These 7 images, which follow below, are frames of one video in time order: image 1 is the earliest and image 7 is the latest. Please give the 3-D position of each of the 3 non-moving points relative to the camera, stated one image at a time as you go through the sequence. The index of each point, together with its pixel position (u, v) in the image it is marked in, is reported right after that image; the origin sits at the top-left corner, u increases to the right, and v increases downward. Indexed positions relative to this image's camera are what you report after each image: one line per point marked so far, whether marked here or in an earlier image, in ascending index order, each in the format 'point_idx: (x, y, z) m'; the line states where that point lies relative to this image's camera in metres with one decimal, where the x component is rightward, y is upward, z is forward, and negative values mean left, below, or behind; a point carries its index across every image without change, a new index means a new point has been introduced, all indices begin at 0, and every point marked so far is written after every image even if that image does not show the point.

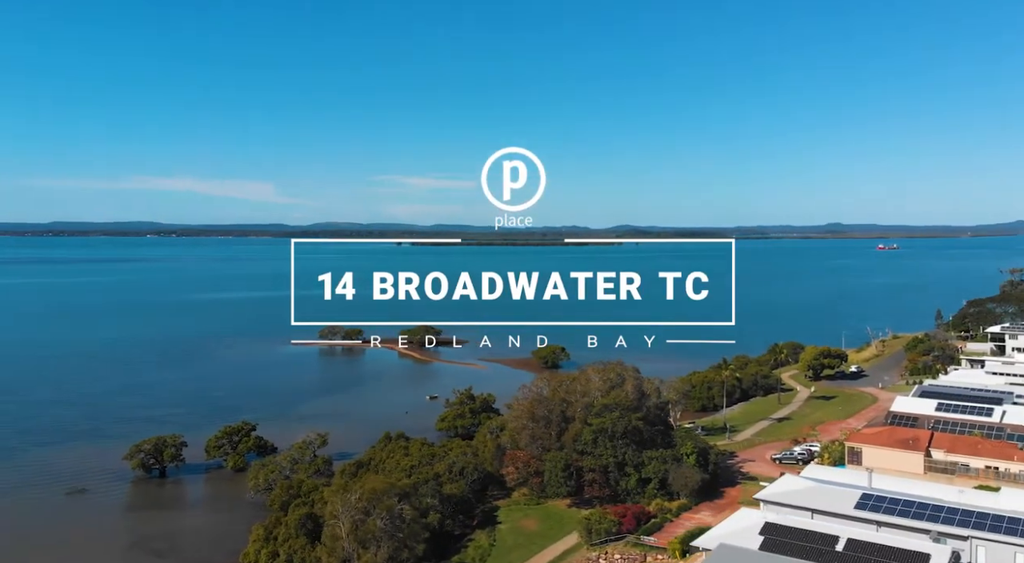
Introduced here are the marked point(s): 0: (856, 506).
0: (+6.4, -4.1, +14.2) m
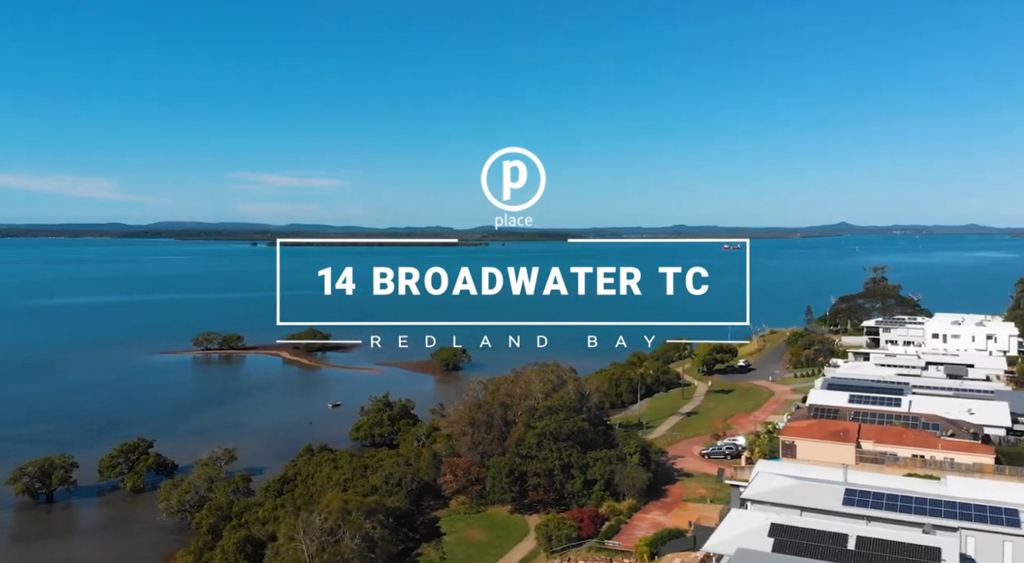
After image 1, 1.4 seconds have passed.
0: (+6.2, -4.1, +14.3) m
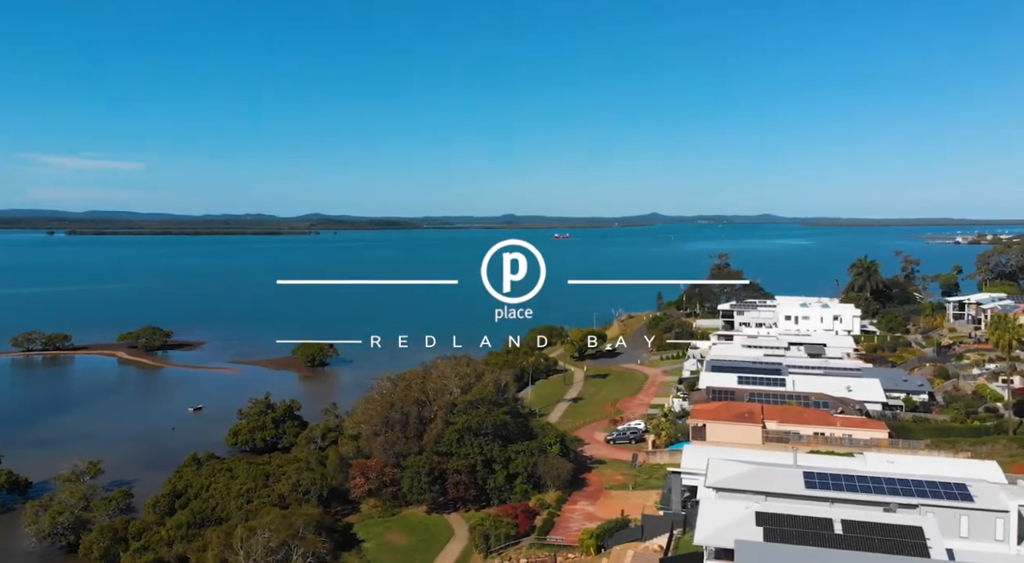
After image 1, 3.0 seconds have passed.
0: (+5.6, -3.8, +14.6) m
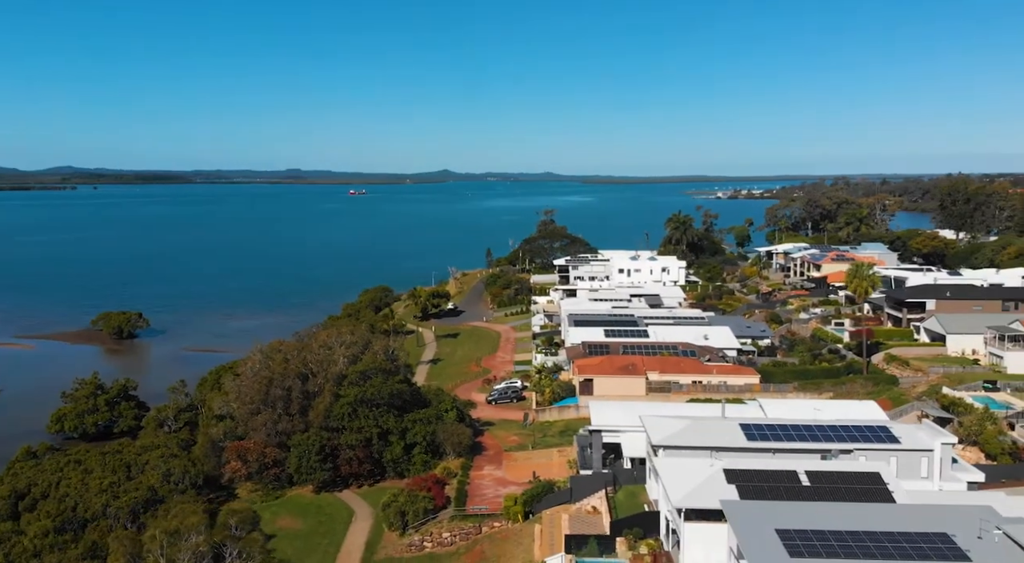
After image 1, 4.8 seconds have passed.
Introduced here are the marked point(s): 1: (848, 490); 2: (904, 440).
0: (+4.6, -3.0, +15.0) m
1: (+5.2, -3.2, +11.9) m
2: (+7.4, -3.0, +14.5) m
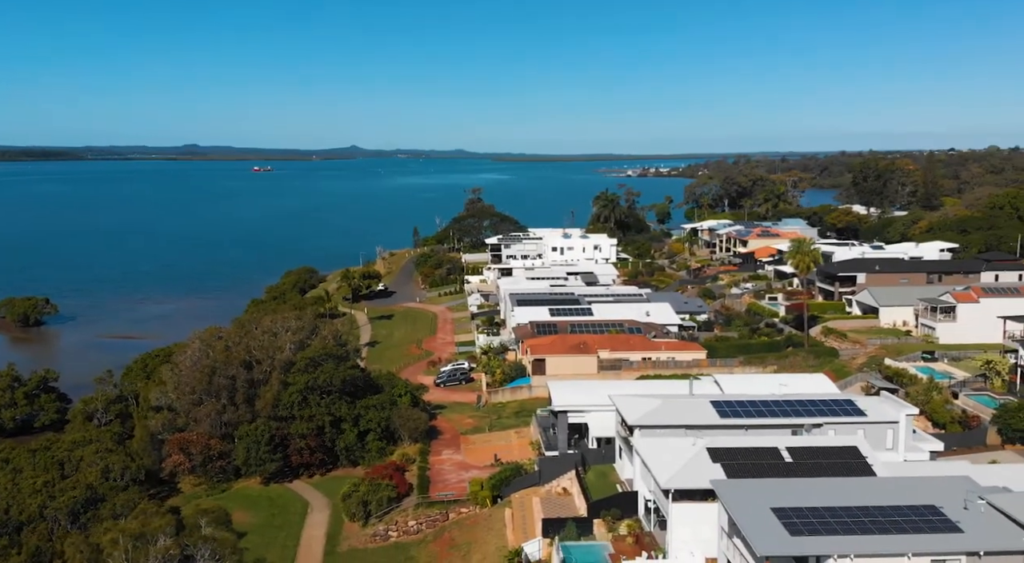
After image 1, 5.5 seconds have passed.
0: (+4.1, -2.6, +15.1) m
1: (+4.9, -2.9, +12.1) m
2: (+6.9, -2.5, +14.9) m
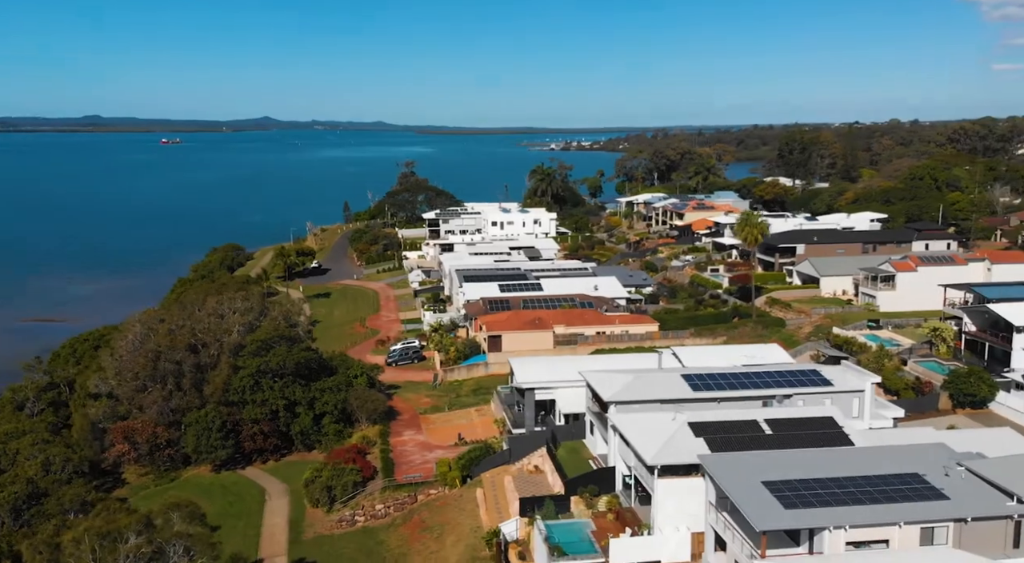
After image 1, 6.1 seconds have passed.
0: (+3.5, -2.1, +15.2) m
1: (+4.7, -2.5, +12.3) m
2: (+6.4, -2.0, +15.3) m
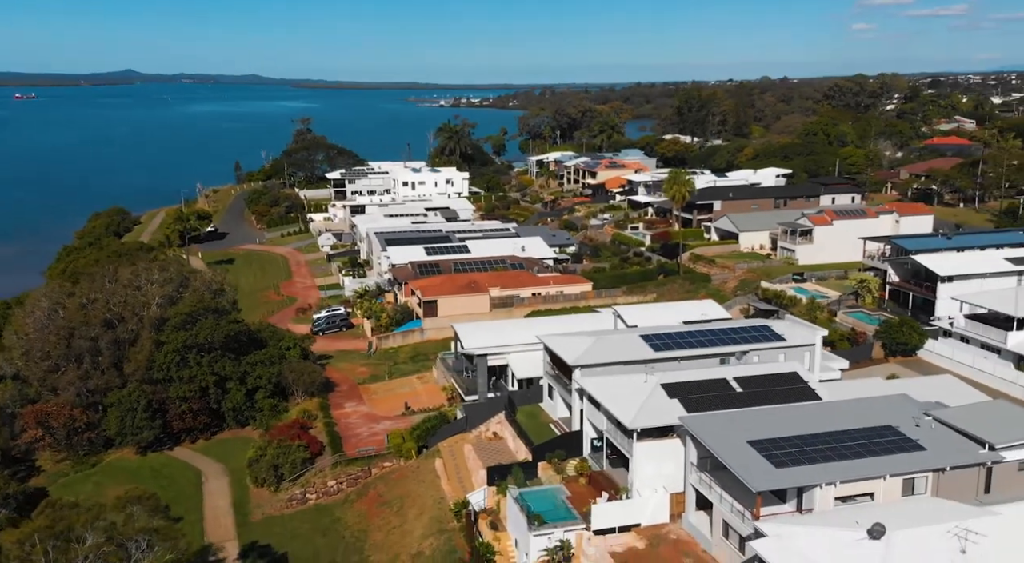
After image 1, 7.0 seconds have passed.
0: (+2.8, -1.4, +15.3) m
1: (+4.3, -1.8, +12.6) m
2: (+5.6, -1.1, +15.7) m
